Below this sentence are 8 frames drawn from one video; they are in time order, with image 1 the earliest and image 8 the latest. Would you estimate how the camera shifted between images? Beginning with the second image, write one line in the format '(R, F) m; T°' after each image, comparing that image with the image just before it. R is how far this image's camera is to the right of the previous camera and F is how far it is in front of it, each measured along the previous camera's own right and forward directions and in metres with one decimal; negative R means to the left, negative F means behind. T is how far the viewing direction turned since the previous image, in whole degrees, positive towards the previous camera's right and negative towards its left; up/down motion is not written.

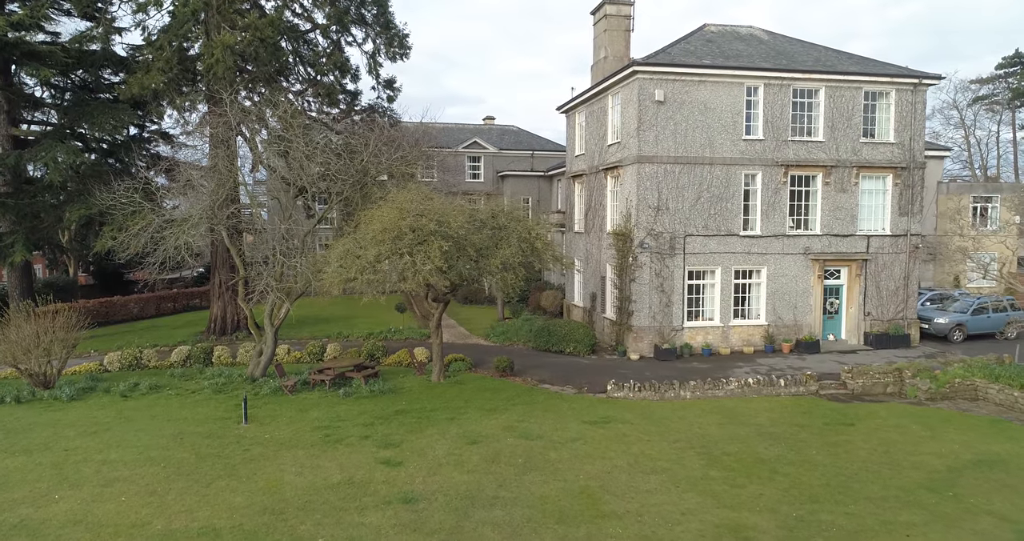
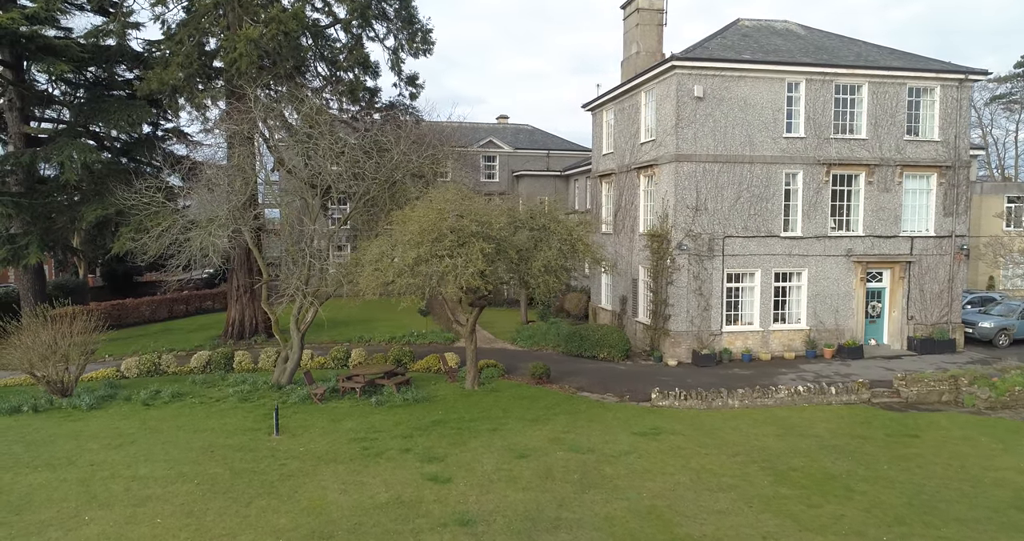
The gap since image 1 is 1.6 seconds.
(-1.0, +0.7) m; 0°
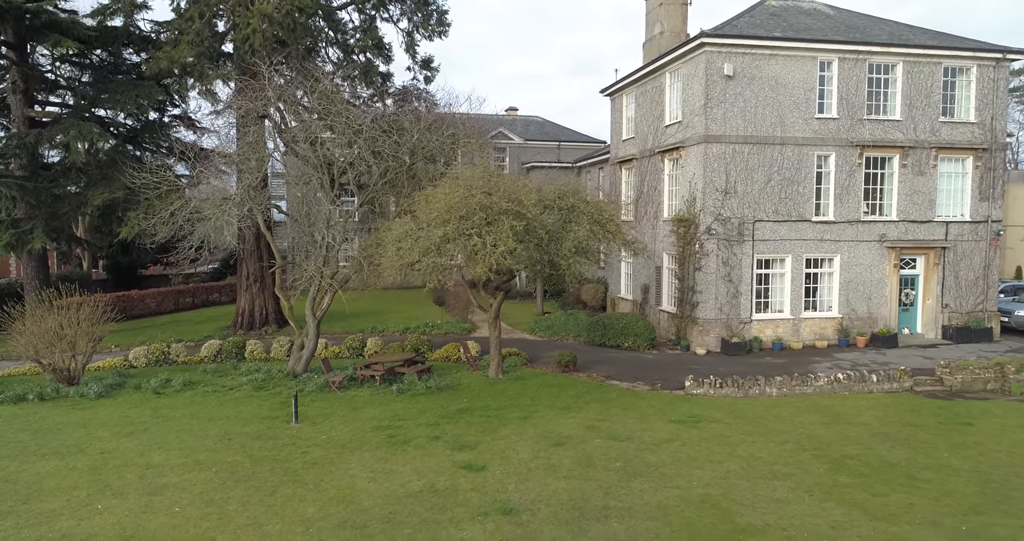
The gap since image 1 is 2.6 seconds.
(-0.7, +0.7) m; 0°
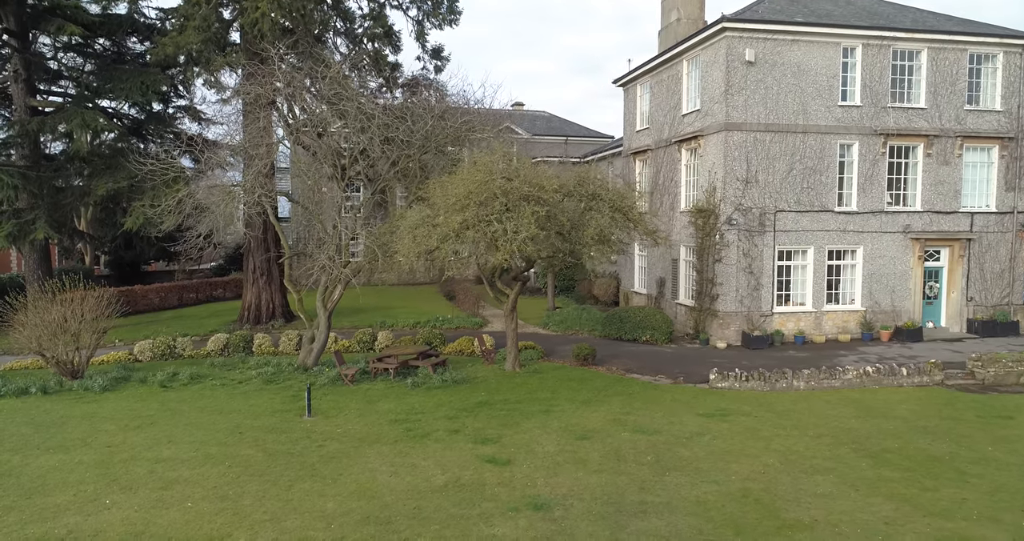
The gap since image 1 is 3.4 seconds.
(-0.4, +0.5) m; 0°
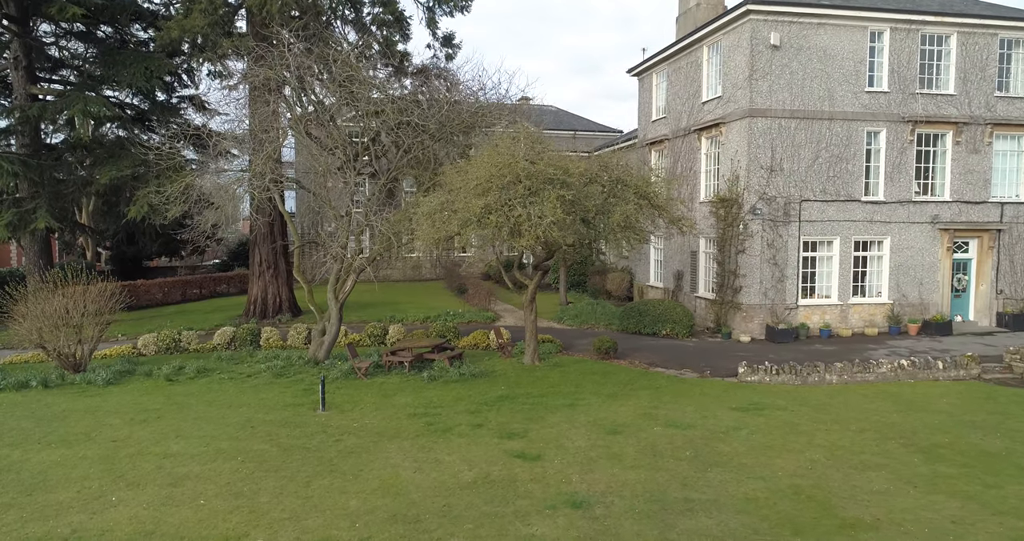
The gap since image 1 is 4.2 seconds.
(-0.5, +0.6) m; 0°
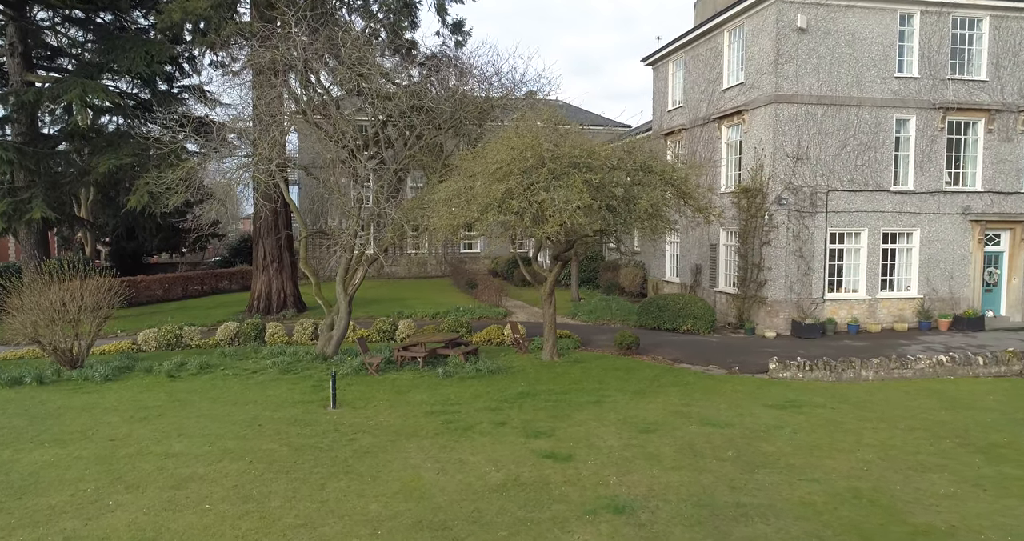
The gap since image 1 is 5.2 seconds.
(-0.4, +0.7) m; 0°
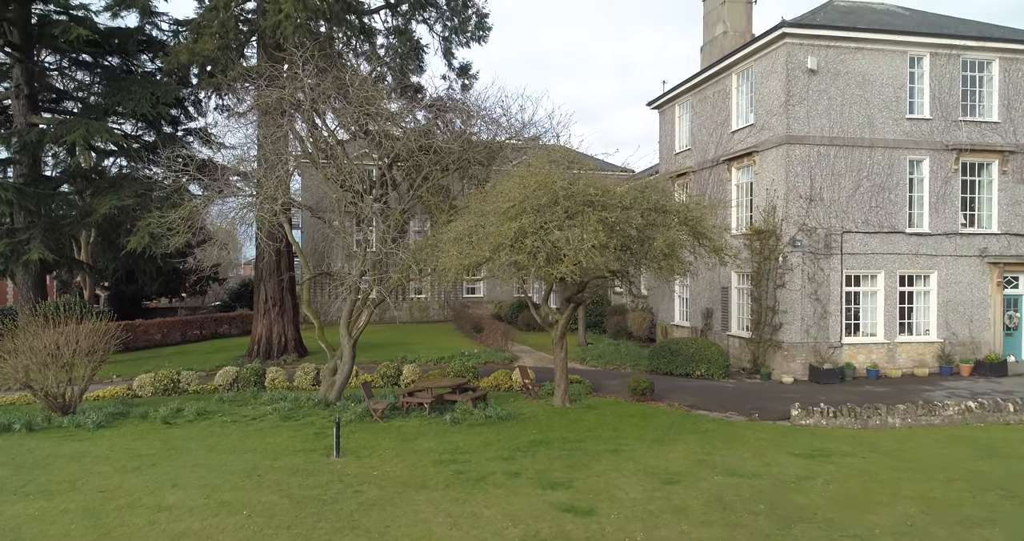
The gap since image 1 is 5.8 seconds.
(-0.2, +0.4) m; 0°
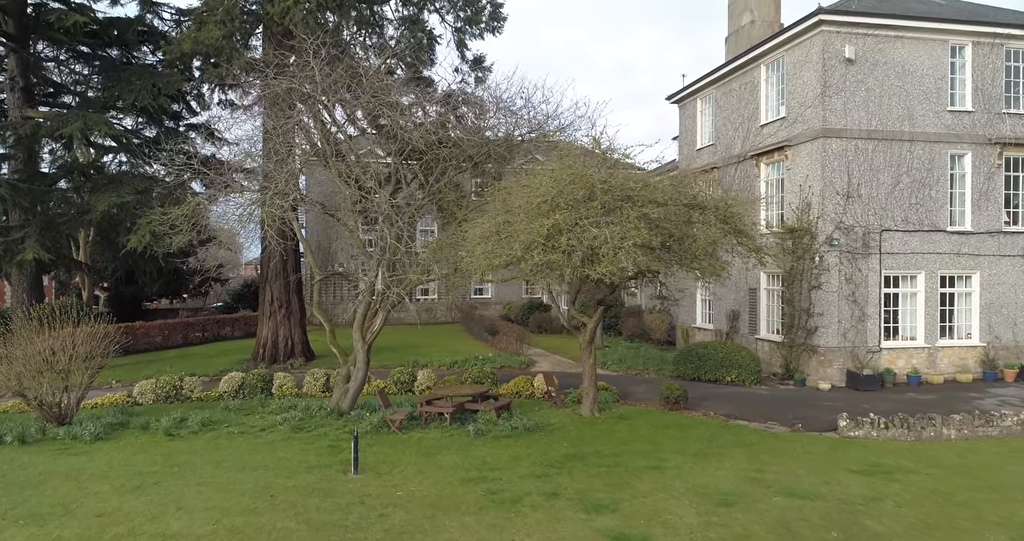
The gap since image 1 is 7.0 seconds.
(-0.5, +0.9) m; 0°
